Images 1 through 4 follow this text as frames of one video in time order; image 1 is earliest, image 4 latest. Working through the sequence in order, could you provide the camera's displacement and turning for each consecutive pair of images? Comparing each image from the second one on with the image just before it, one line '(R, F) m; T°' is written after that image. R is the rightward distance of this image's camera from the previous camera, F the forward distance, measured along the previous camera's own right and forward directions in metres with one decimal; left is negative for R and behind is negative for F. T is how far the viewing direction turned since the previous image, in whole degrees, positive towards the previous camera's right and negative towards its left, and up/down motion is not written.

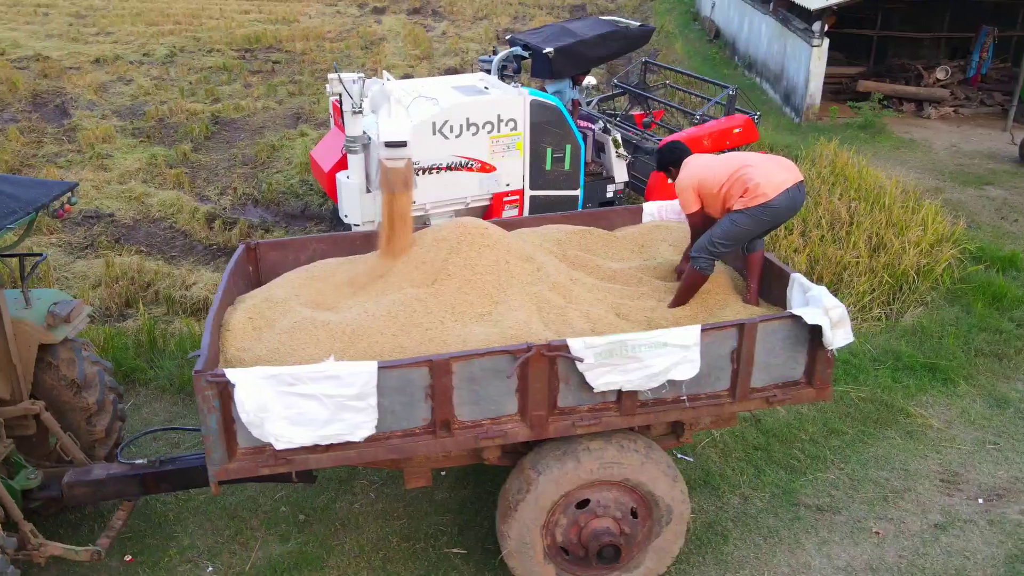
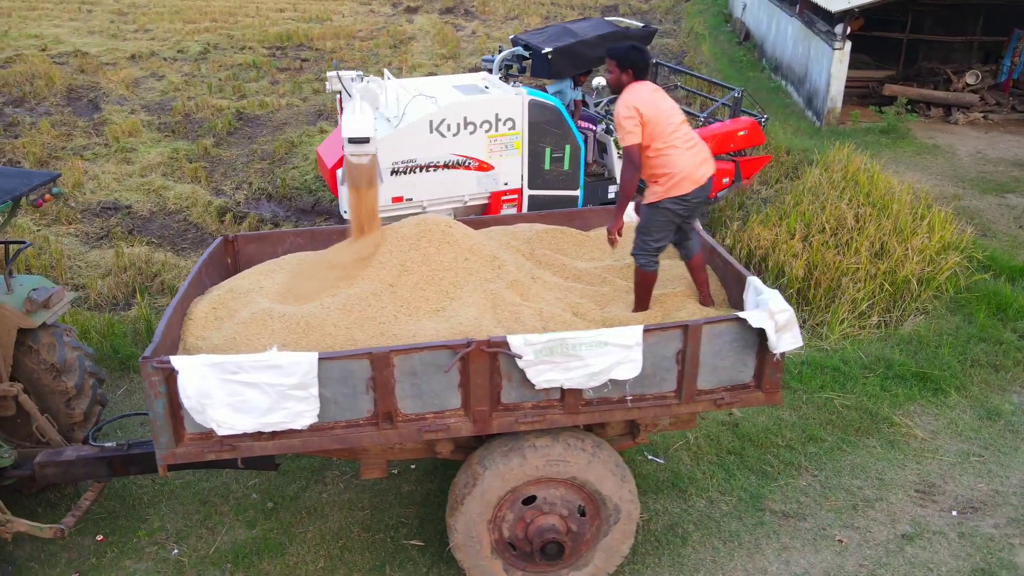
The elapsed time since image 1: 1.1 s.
(+0.3, 0.0) m; -3°
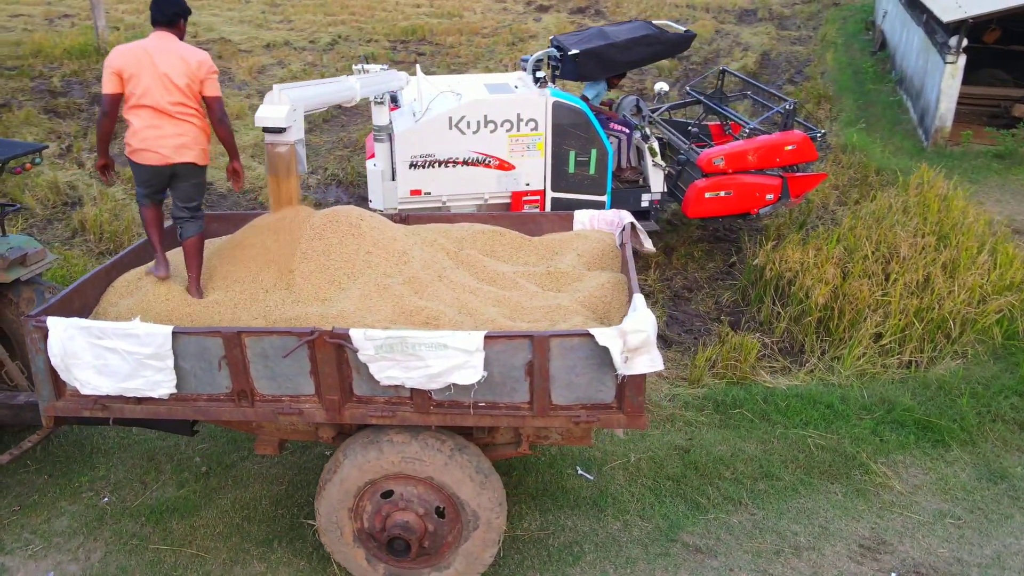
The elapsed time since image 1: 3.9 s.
(+1.0, +0.1) m; -10°
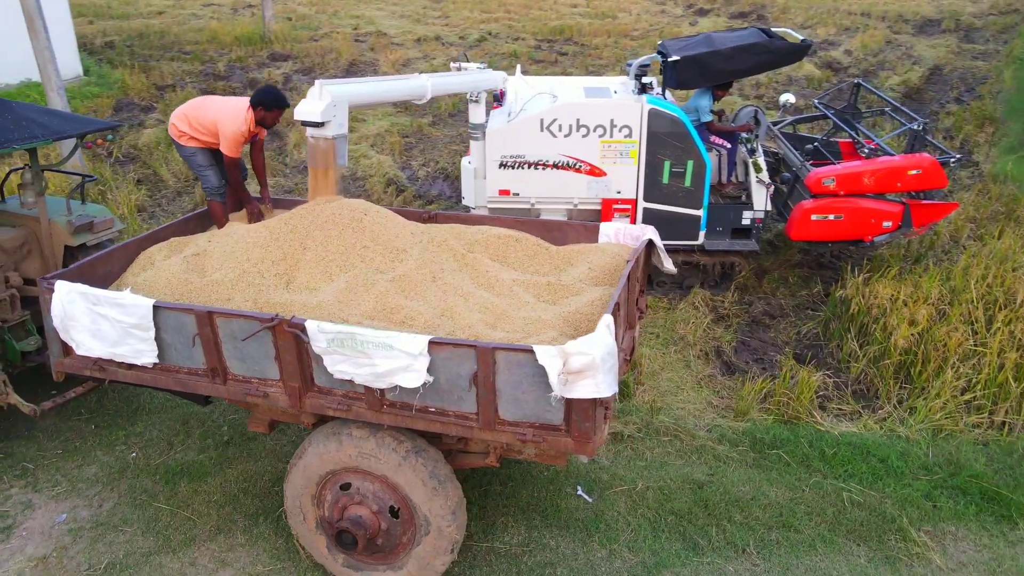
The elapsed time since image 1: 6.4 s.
(+0.7, +0.1) m; -11°
